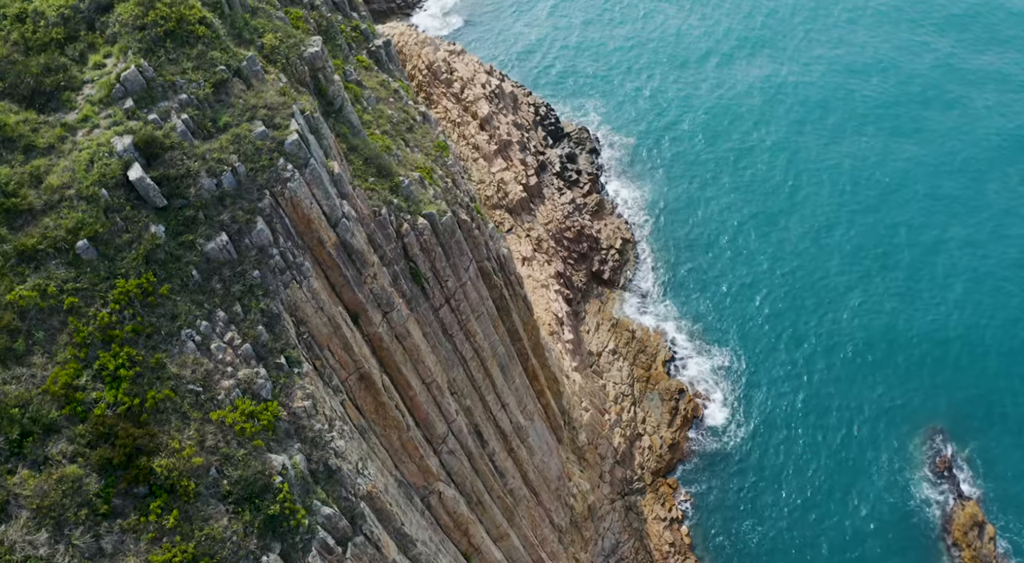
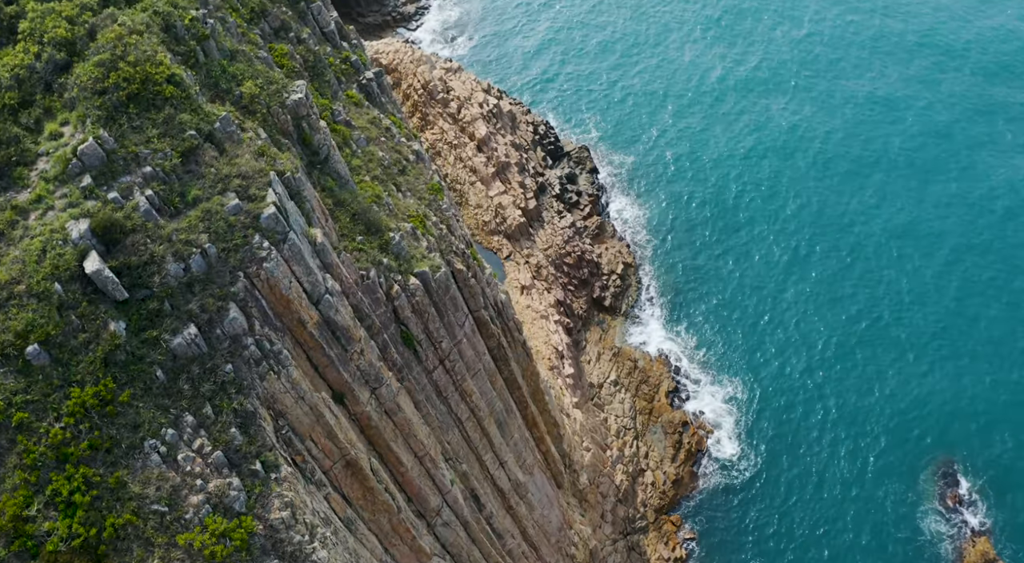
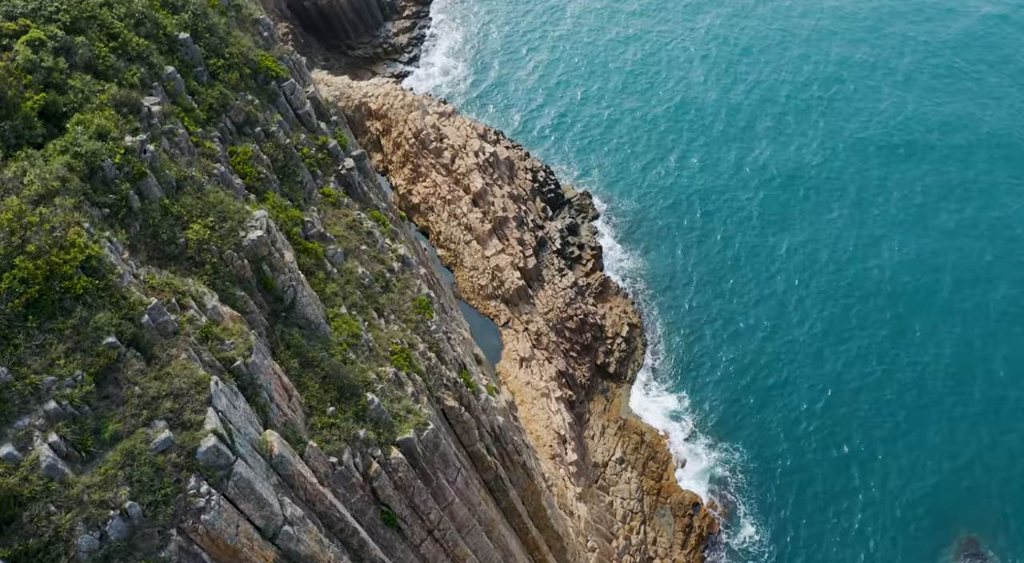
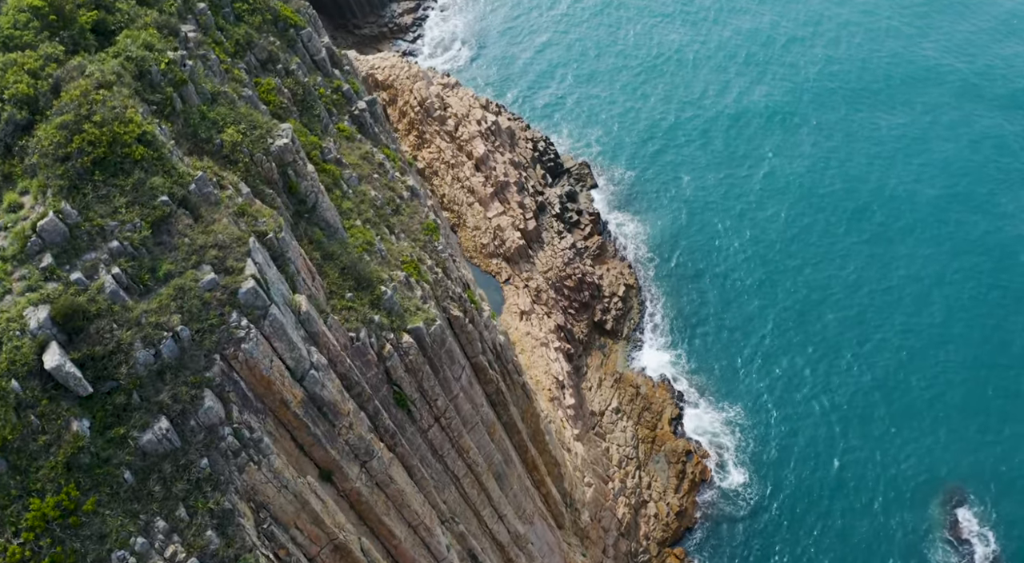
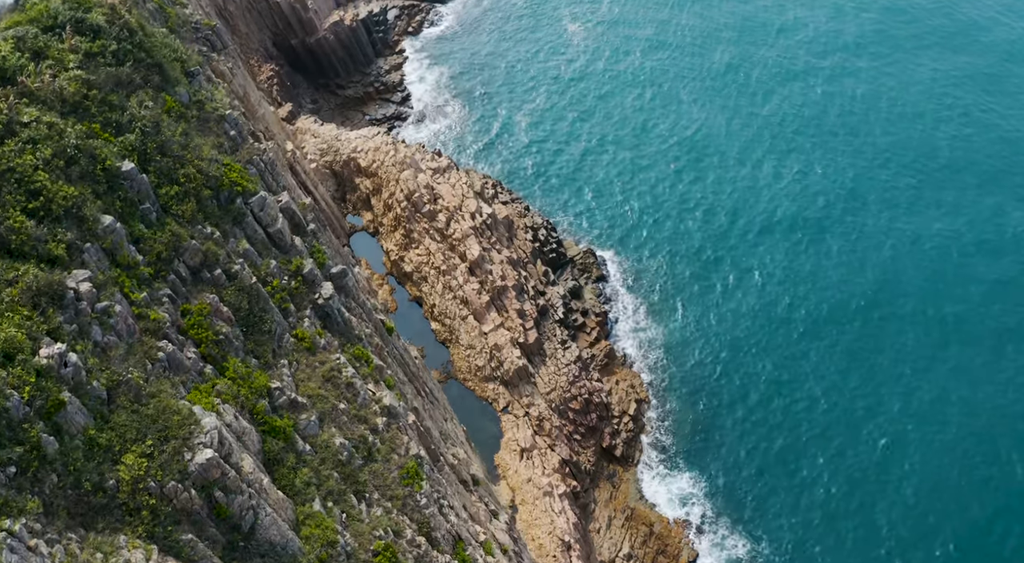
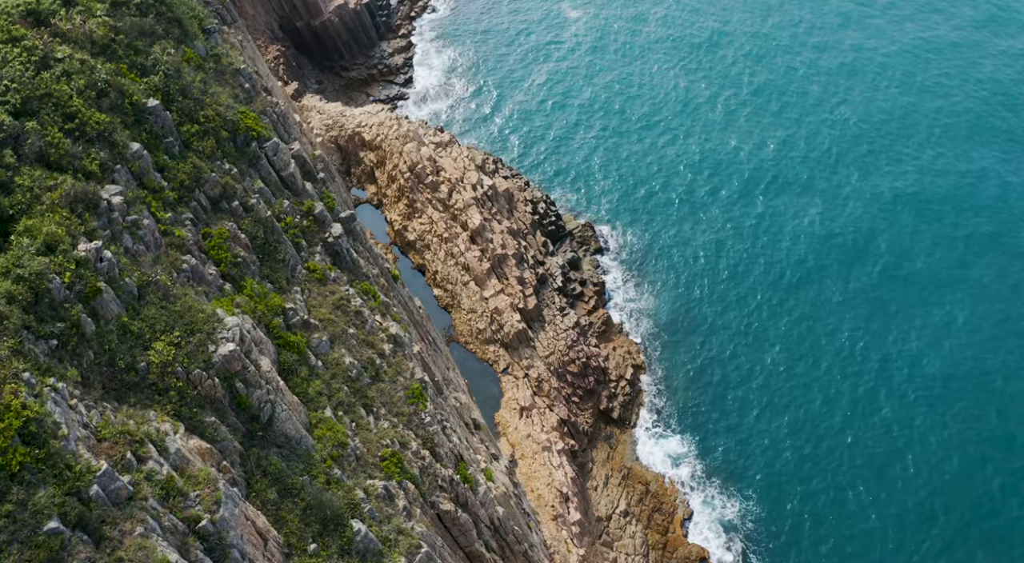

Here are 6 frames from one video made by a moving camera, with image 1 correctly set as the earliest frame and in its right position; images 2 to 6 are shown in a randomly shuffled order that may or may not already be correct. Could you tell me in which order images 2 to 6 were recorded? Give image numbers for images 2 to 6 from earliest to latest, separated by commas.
2, 4, 3, 6, 5
